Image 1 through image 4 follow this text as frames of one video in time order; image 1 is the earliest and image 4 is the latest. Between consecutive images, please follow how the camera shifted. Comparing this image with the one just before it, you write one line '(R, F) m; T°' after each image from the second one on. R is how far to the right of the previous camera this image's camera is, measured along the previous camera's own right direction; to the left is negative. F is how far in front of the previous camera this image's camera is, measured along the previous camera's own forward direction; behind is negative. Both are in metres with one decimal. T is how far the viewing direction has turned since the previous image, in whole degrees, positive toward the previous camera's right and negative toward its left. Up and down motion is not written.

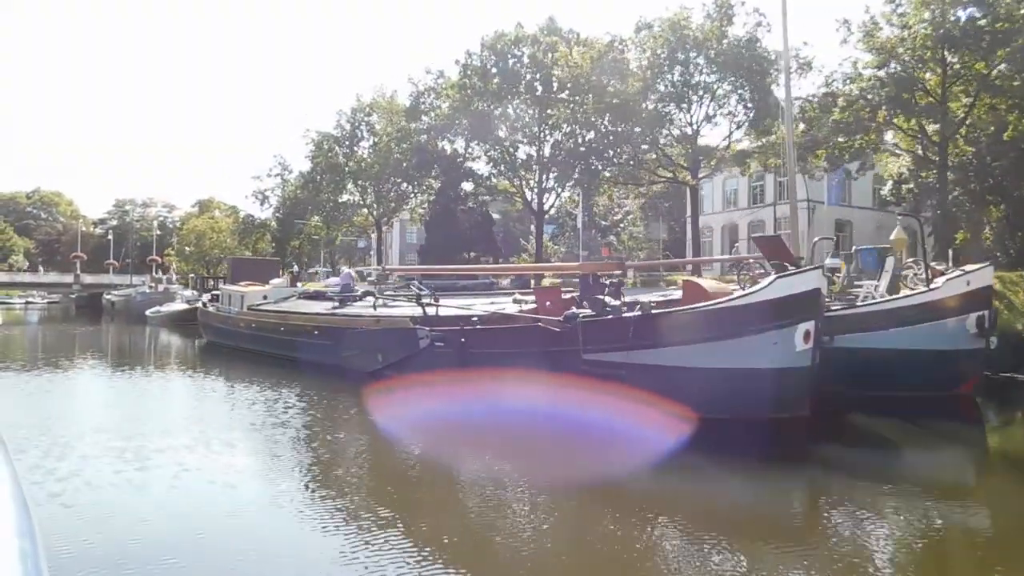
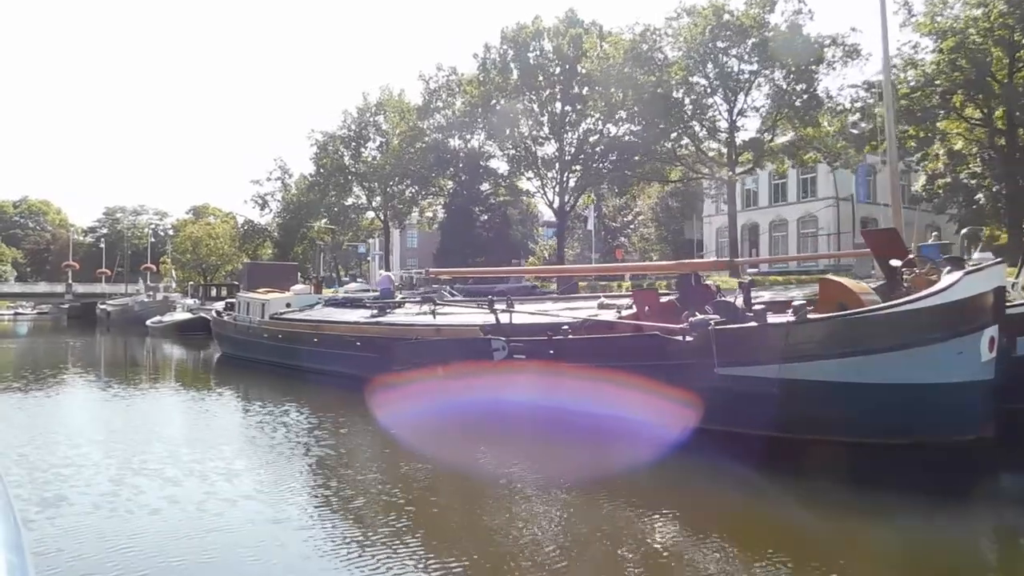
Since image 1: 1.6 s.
(-1.3, +1.5) m; +1°
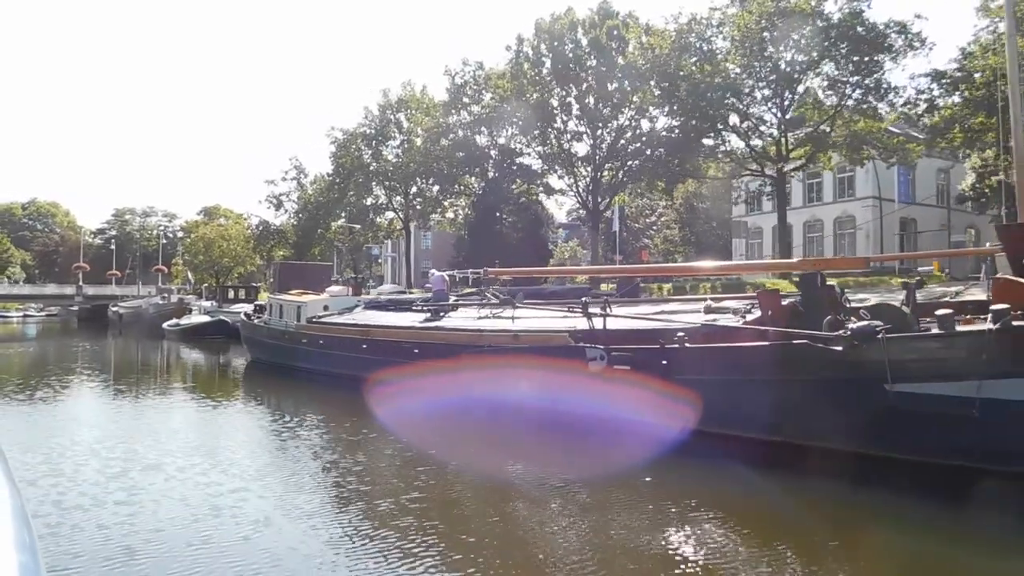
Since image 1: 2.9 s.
(-1.1, +1.2) m; 0°
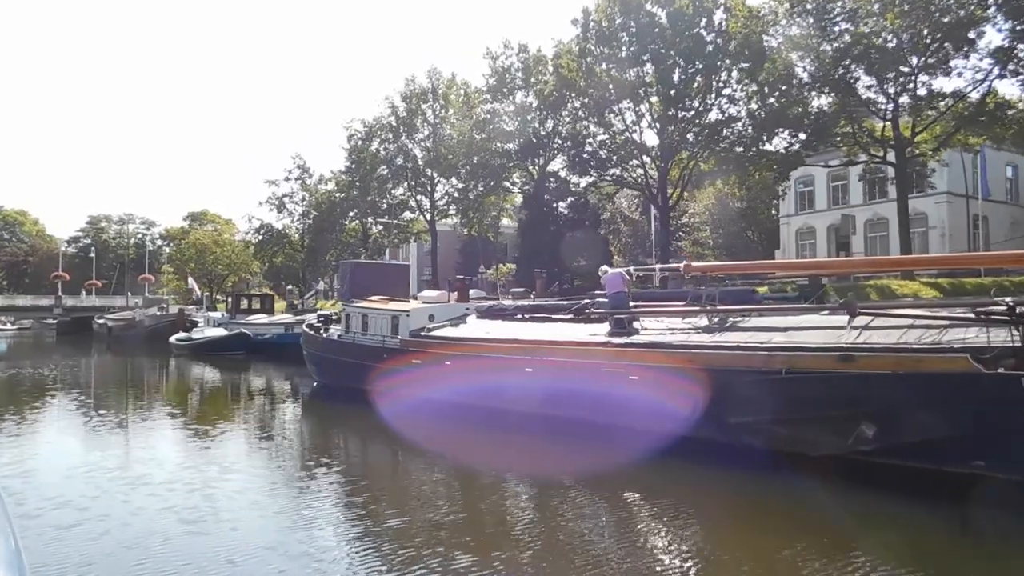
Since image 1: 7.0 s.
(-3.2, +3.5) m; +2°
